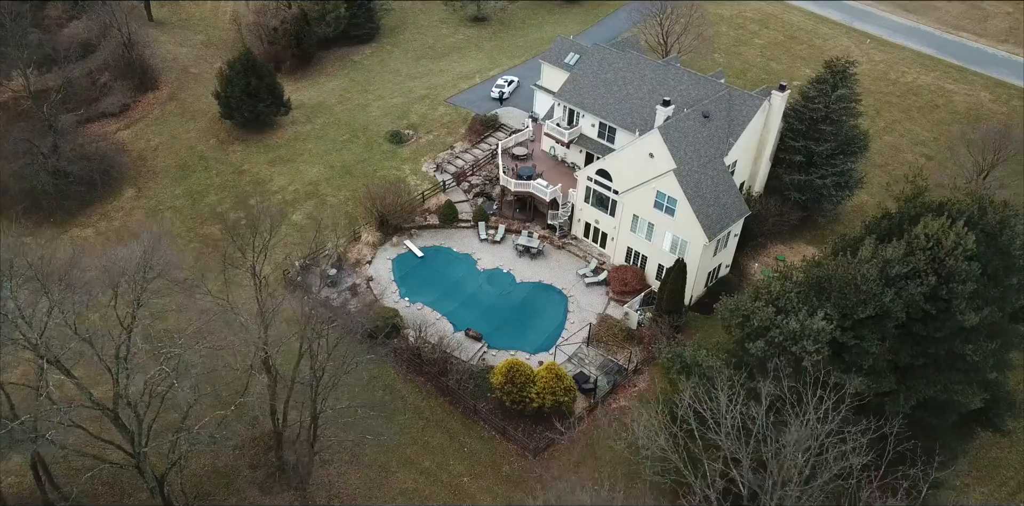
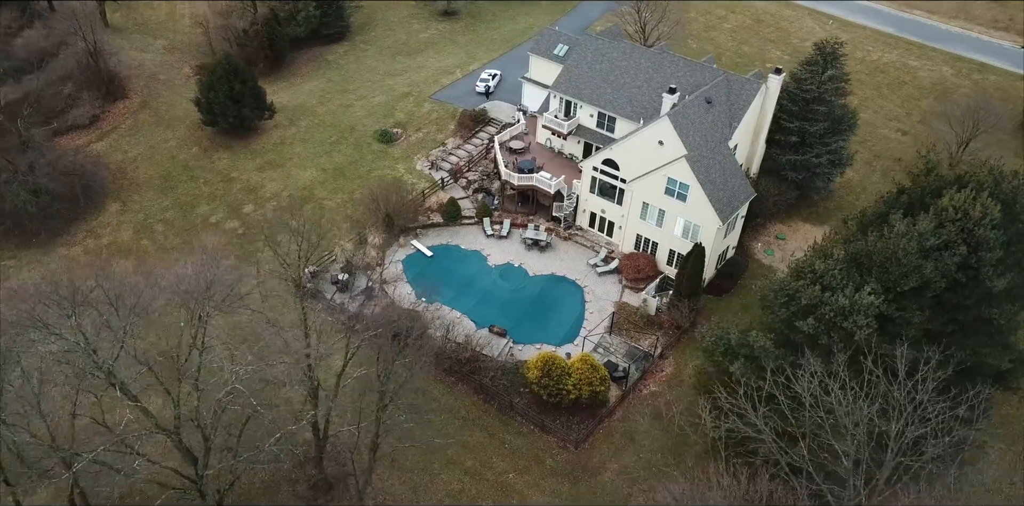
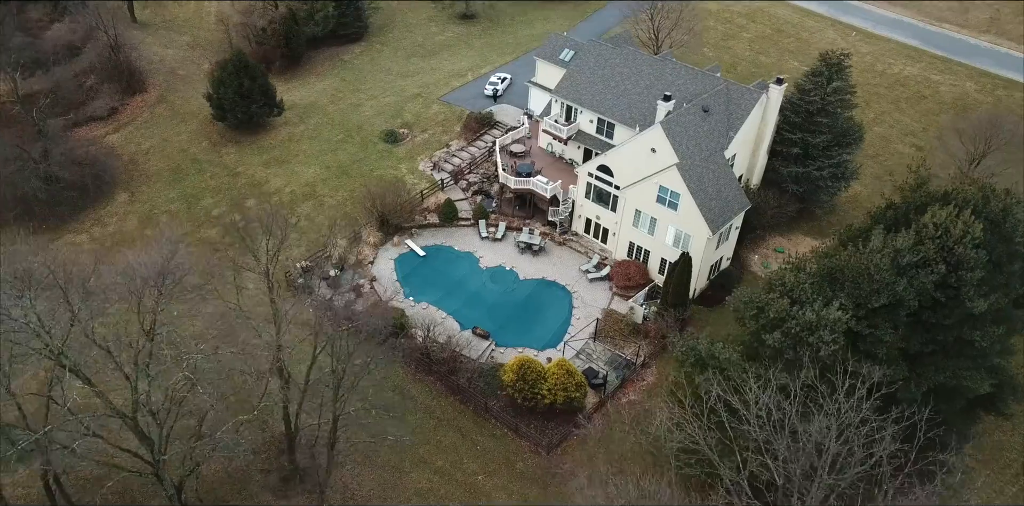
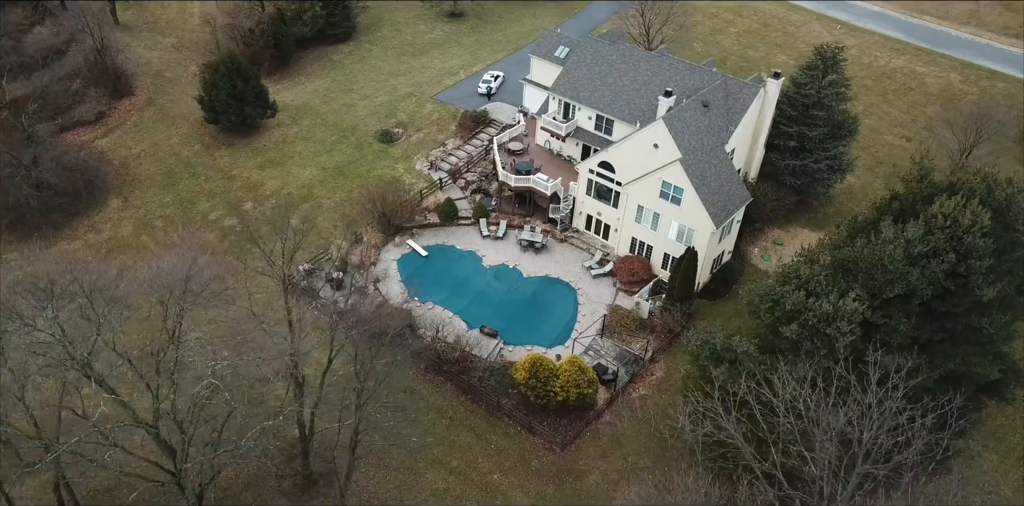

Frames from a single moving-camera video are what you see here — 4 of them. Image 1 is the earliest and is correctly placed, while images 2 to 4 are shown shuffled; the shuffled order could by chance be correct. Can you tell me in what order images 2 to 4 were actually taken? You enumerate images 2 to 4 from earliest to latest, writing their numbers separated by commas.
3, 4, 2
